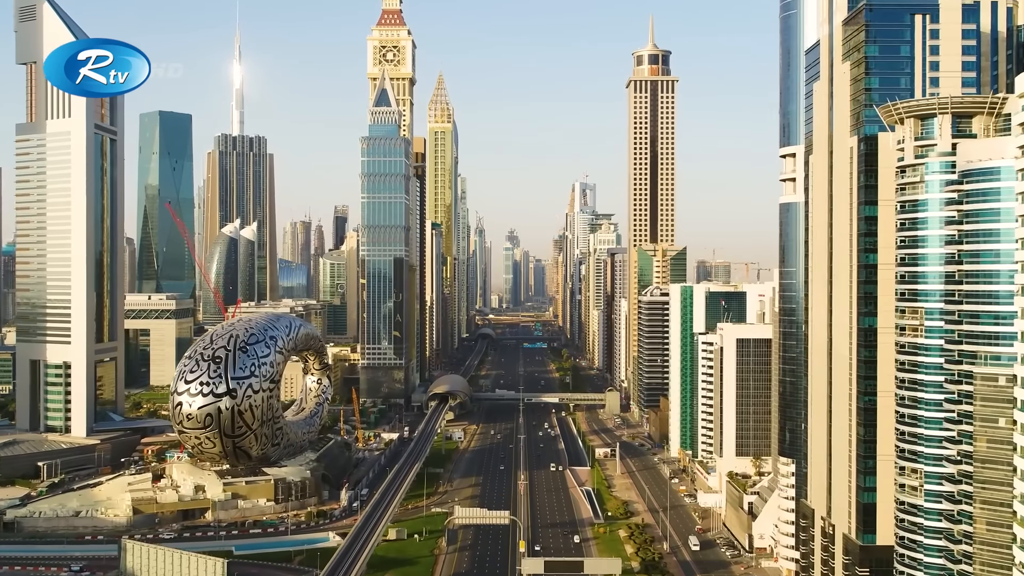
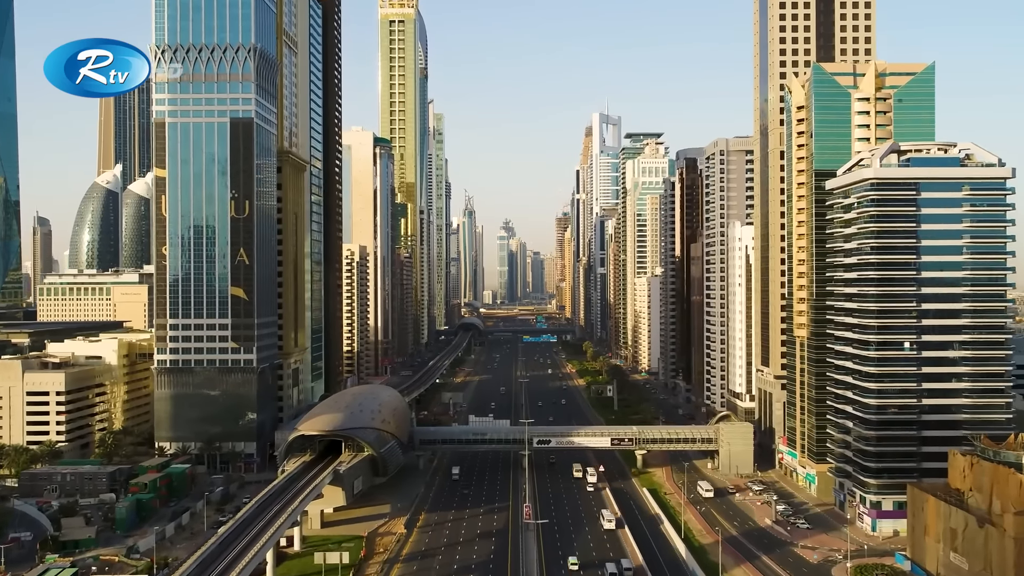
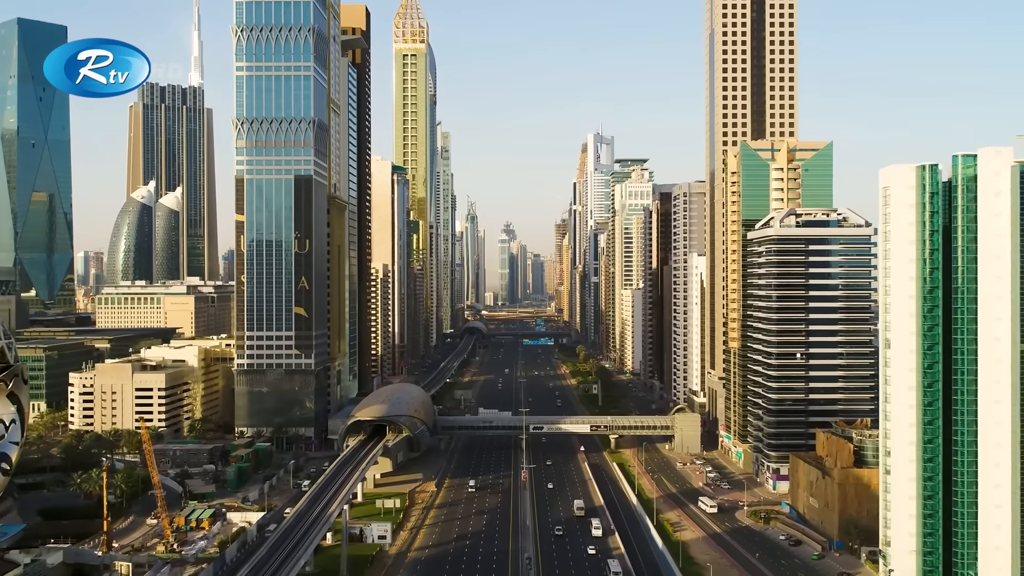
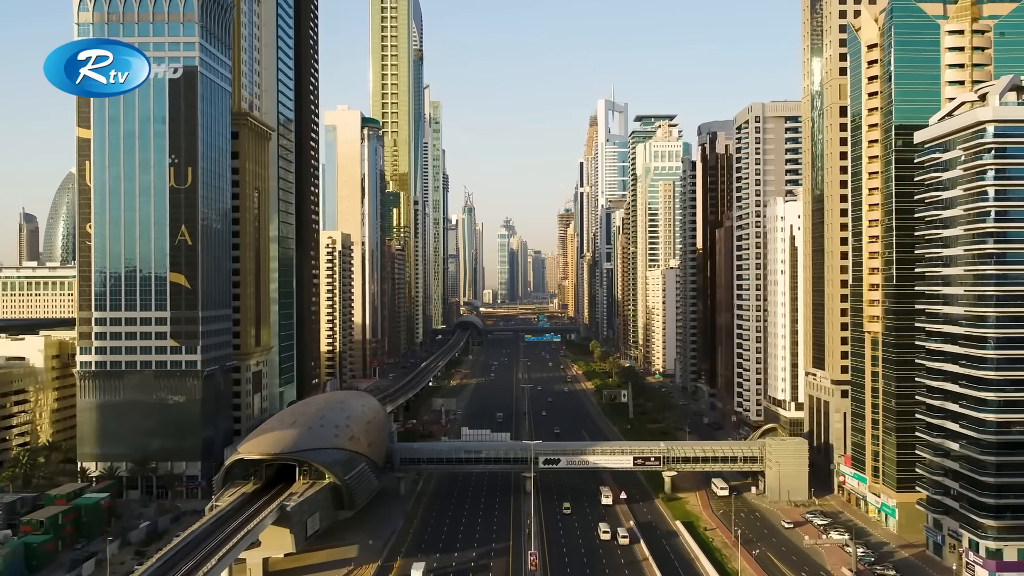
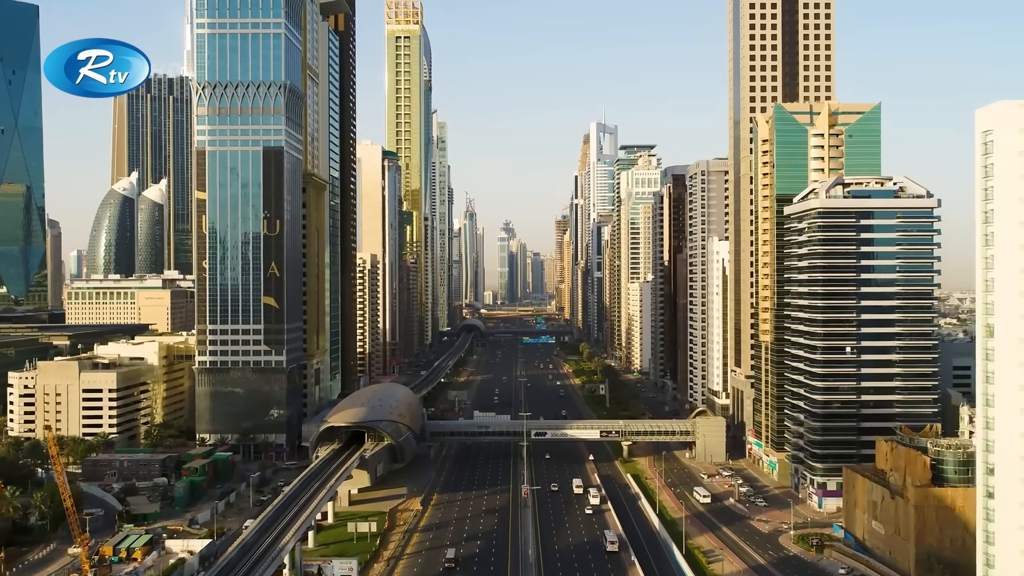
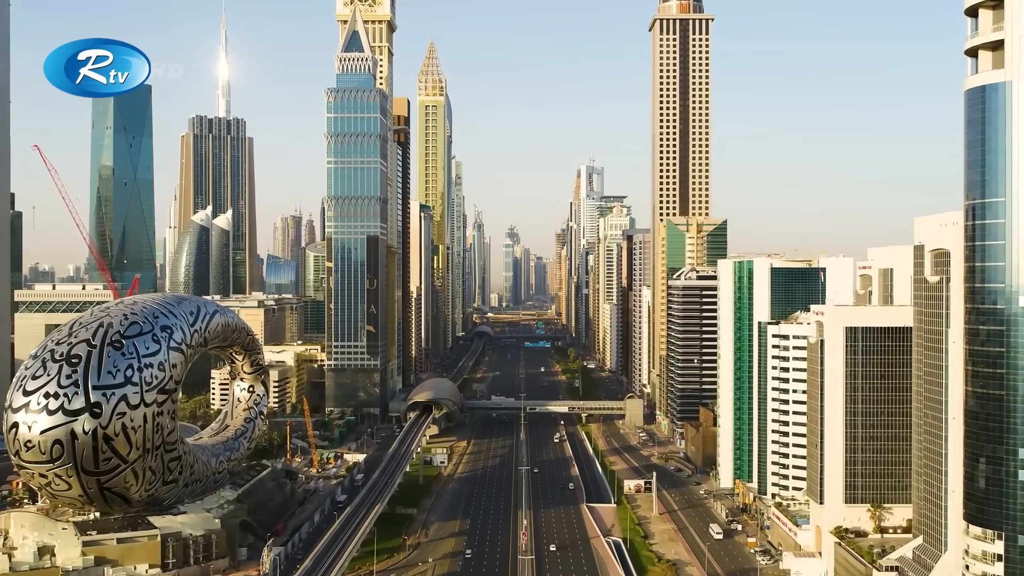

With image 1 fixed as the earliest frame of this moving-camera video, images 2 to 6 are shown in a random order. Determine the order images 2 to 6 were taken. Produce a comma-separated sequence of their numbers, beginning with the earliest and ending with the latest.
6, 3, 5, 2, 4
